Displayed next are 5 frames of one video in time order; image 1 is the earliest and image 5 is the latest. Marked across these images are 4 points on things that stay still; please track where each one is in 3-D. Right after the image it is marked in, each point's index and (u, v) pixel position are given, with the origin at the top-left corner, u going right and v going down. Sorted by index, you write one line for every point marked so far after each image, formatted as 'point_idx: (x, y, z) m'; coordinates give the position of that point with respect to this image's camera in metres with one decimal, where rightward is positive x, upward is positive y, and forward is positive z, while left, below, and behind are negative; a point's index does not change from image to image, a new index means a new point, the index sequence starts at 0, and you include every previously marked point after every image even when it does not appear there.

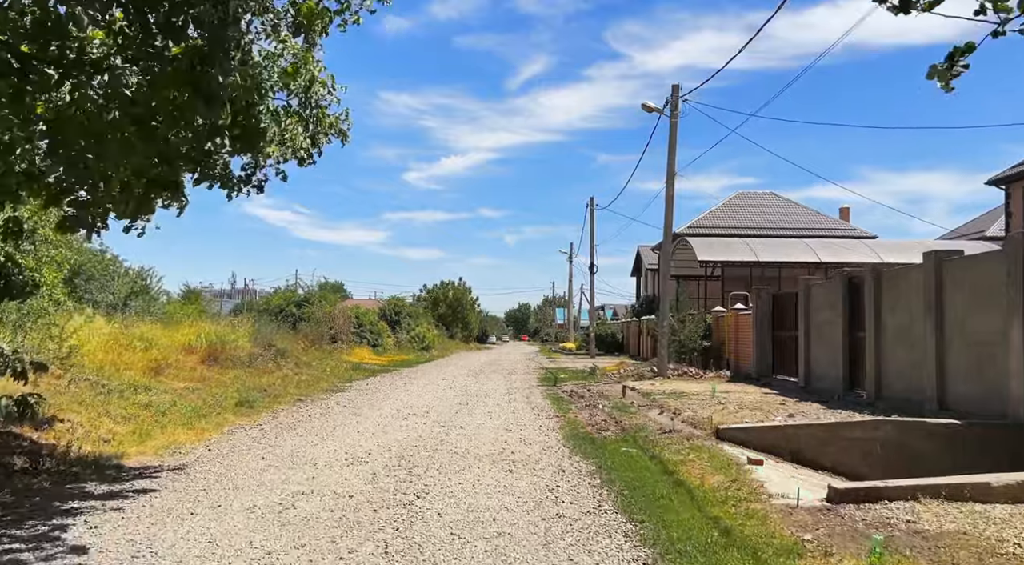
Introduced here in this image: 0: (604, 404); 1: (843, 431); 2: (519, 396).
0: (+1.7, -2.3, +16.0) m
1: (+4.2, -1.9, +10.7) m
2: (+0.2, -2.5, +18.1) m
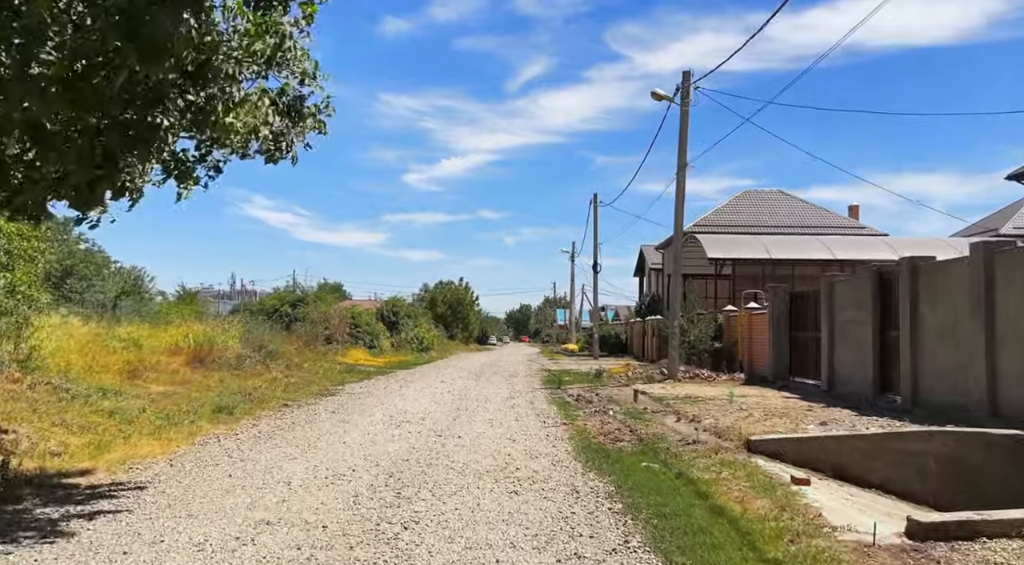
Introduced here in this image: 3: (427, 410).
0: (+1.8, -2.2, +14.7) m
1: (+4.3, -1.8, +9.5) m
2: (+0.2, -2.4, +16.9) m
3: (-1.5, -2.3, +14.8) m
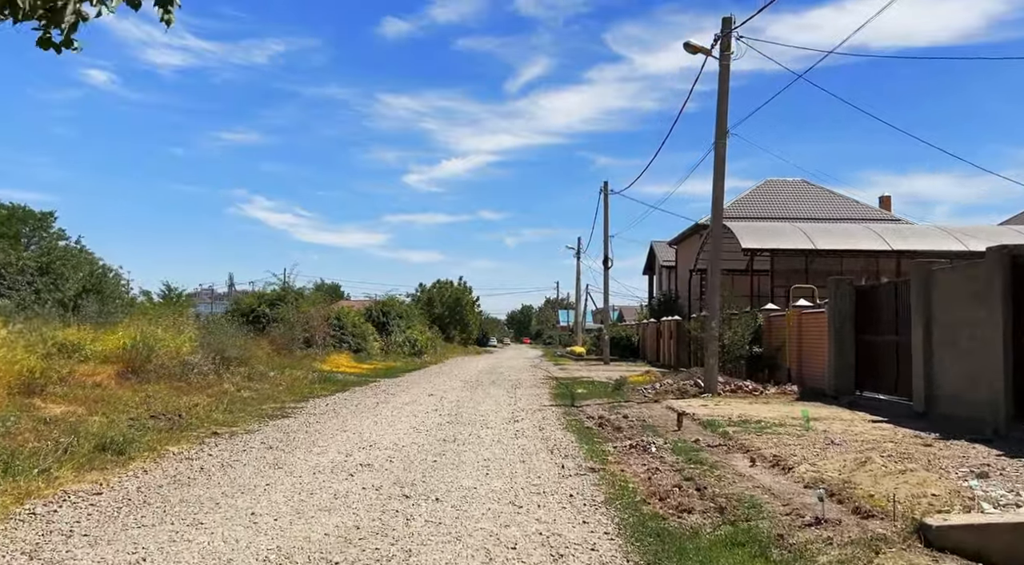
0: (+1.8, -2.1, +10.7) m
1: (+4.3, -1.6, +5.5) m
2: (+0.3, -2.2, +12.9) m
3: (-1.4, -2.1, +10.8) m
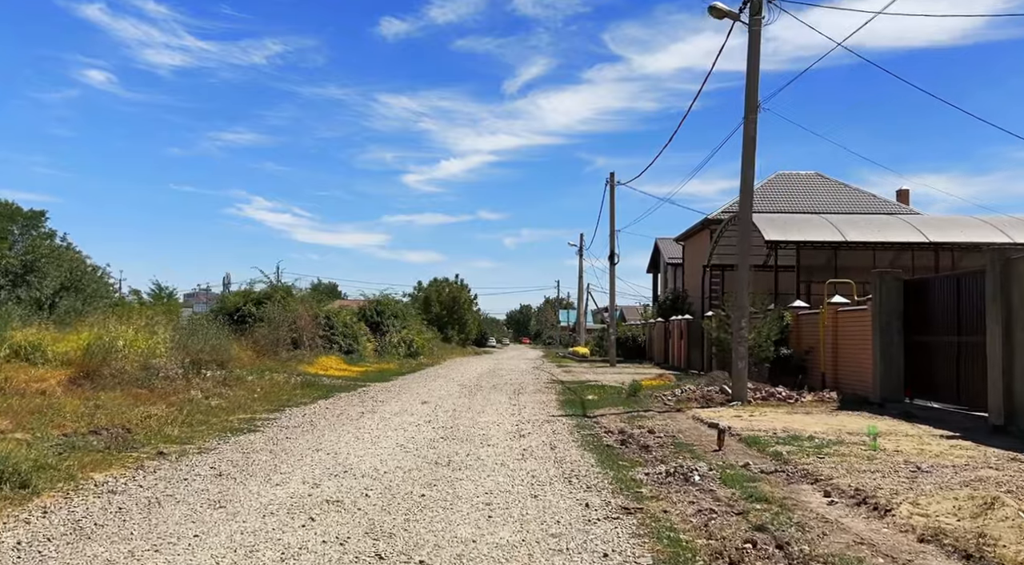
0: (+1.9, -1.9, +8.7) m
1: (+4.4, -1.5, +3.4) m
2: (+0.3, -2.1, +10.8) m
3: (-1.4, -2.0, +8.7) m
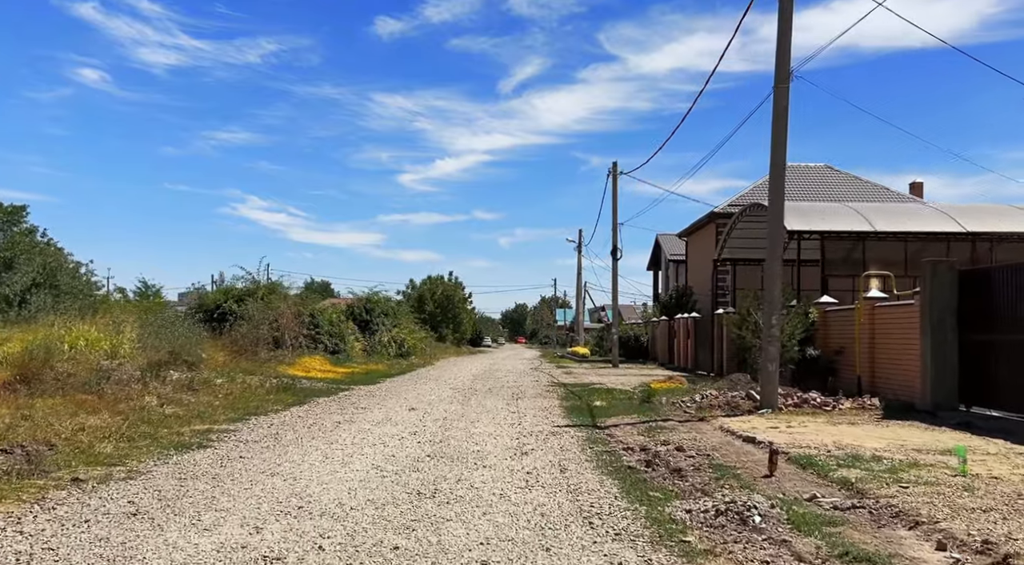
0: (+1.9, -1.8, +6.7) m
1: (+4.5, -1.4, +1.5) m
2: (+0.4, -1.9, +8.8) m
3: (-1.3, -1.8, +6.7) m
